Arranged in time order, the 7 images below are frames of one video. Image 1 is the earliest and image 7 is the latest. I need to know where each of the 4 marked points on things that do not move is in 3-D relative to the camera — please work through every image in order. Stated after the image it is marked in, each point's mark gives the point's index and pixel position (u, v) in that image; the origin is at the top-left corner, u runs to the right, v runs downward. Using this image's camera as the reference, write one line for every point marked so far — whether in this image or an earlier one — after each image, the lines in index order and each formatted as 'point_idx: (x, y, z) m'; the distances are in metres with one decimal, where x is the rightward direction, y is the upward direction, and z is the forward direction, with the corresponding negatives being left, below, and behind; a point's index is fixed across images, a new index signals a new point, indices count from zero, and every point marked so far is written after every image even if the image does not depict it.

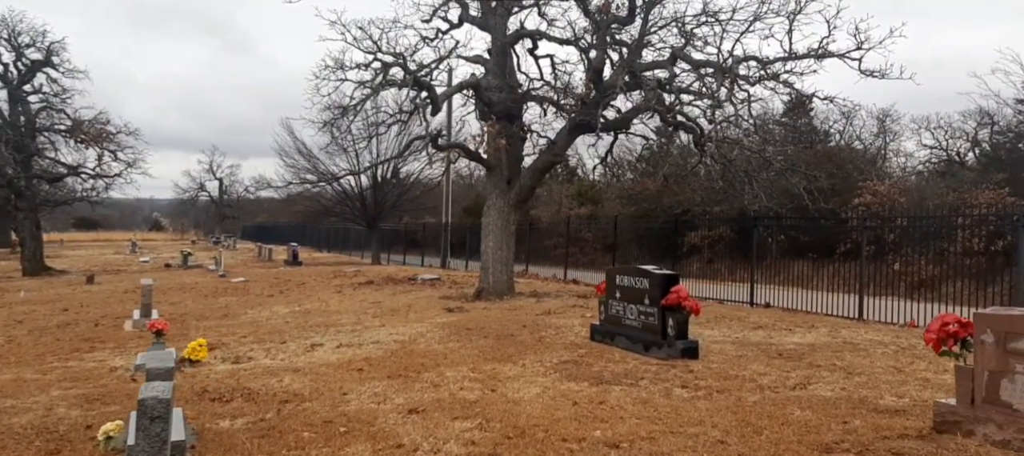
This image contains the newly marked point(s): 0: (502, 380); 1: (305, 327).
0: (-0.1, -1.6, +6.8) m
1: (-3.4, -1.6, +10.7) m
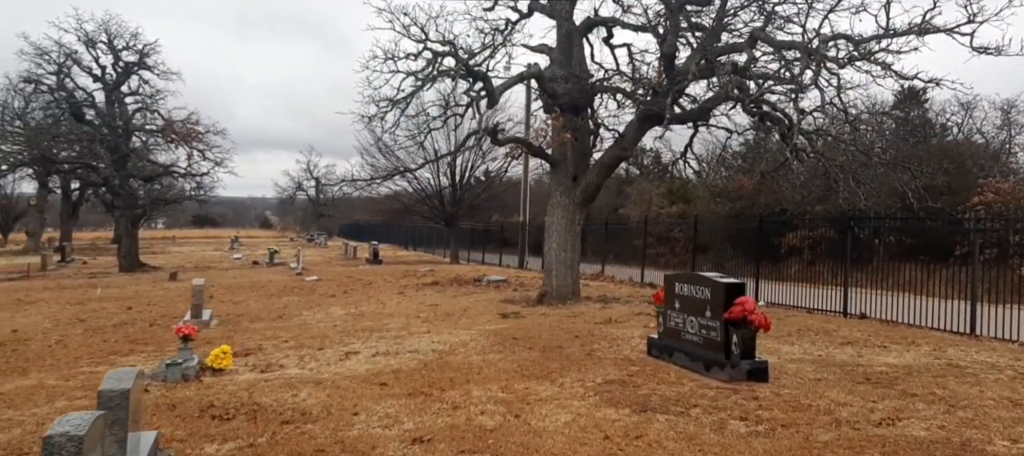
0: (+0.2, -1.7, +6.1) m
1: (-2.6, -1.6, +10.4) m
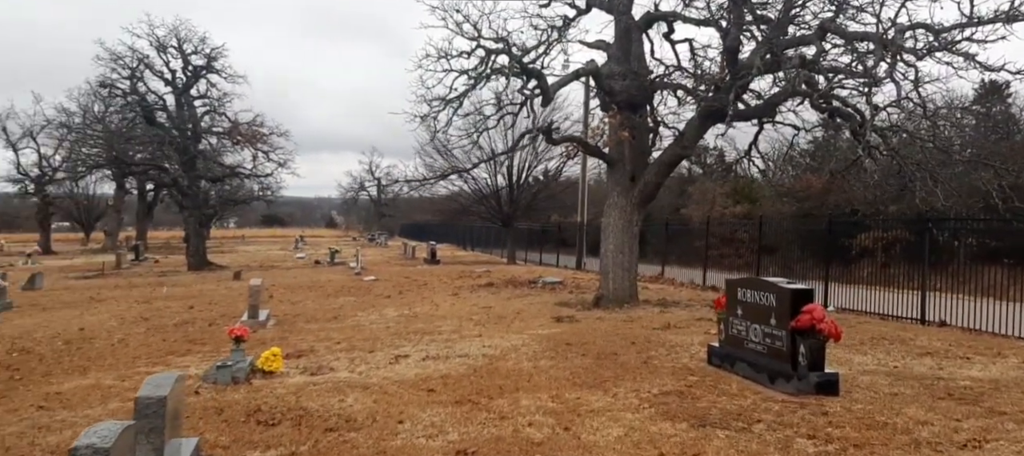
0: (+0.6, -1.7, +5.8) m
1: (-1.7, -1.7, +10.3) m
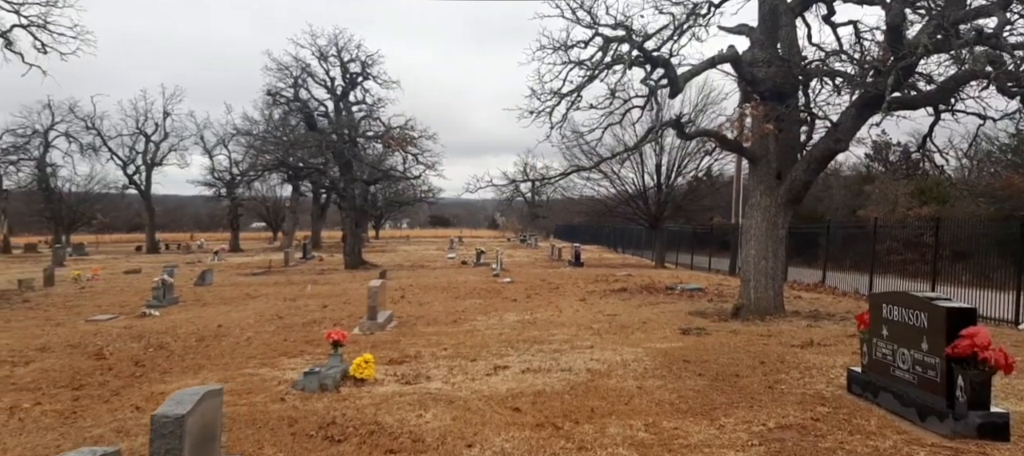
0: (+1.3, -1.8, +5.1) m
1: (0.0, -1.7, +10.0) m
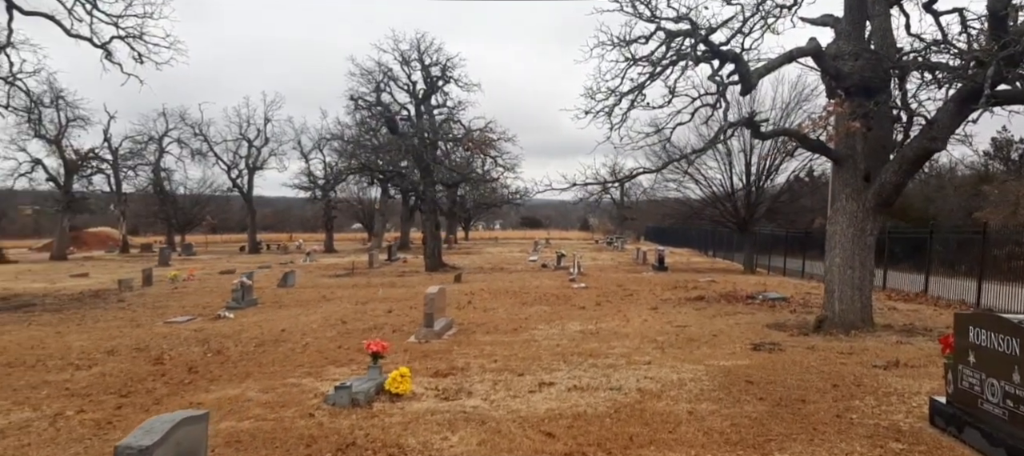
0: (+1.4, -1.9, +4.6) m
1: (+0.8, -1.9, +9.7) m
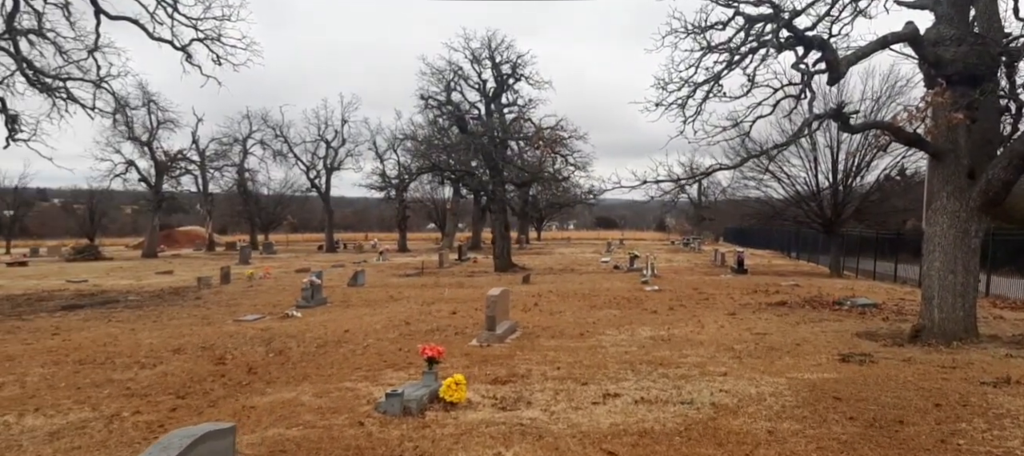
0: (+1.8, -1.9, +4.1) m
1: (+1.8, -1.9, +9.2) m
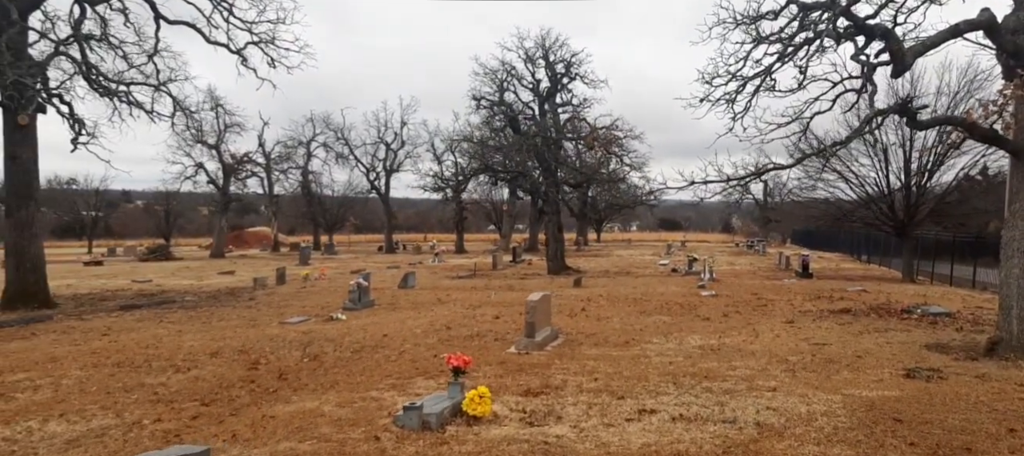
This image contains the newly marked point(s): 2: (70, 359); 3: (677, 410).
0: (+1.8, -2.0, +3.6) m
1: (+2.3, -2.0, +8.7) m
2: (-5.1, -1.5, +7.4) m
3: (+1.8, -1.9, +7.0) m
